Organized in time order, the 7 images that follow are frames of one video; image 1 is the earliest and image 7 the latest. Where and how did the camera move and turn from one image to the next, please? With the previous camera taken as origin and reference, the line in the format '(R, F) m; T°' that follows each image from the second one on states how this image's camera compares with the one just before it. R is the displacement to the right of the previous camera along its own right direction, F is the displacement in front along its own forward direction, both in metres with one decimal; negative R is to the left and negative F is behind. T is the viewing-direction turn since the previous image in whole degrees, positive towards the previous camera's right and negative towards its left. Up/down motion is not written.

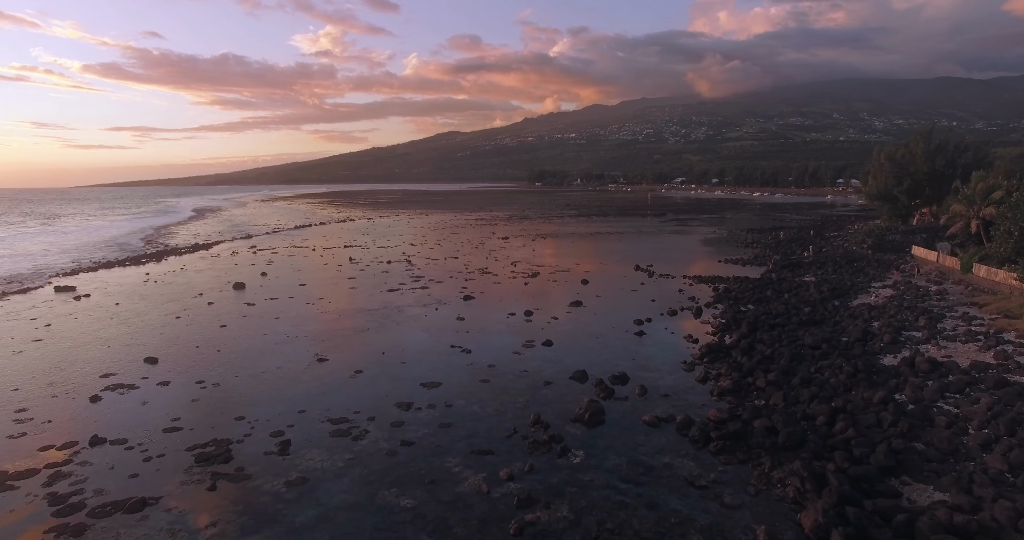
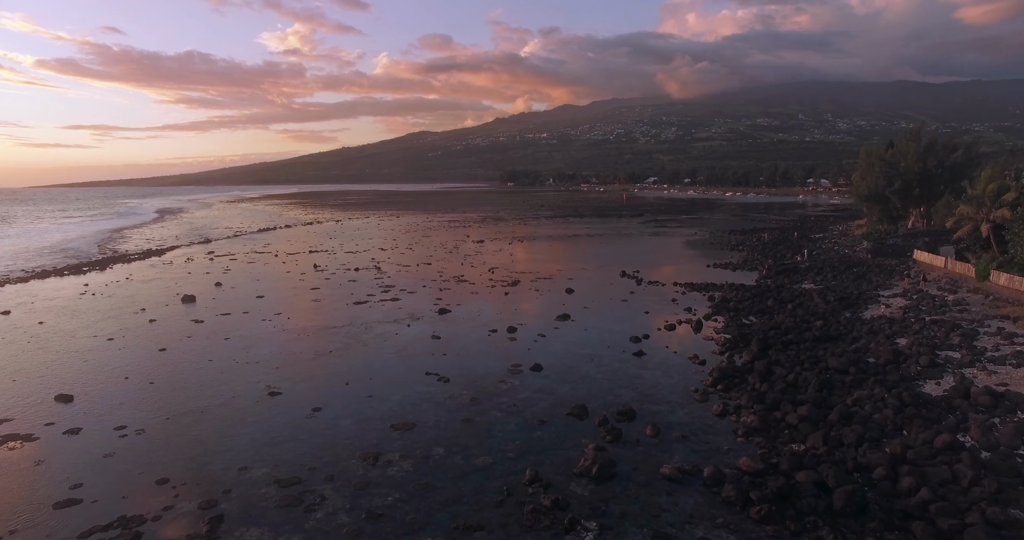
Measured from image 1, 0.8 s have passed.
(-0.3, +2.2) m; +2°
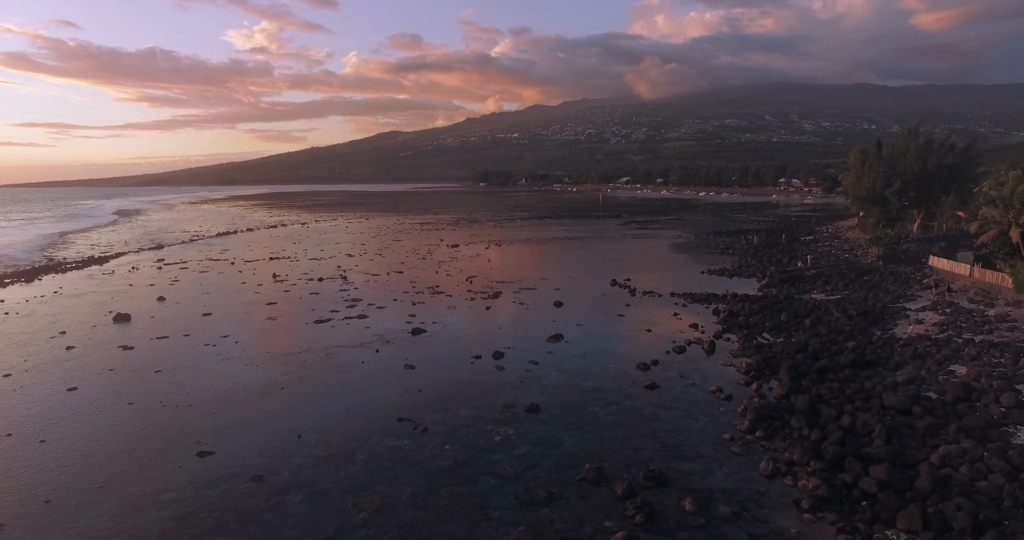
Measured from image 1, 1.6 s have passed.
(-0.3, +2.7) m; +2°
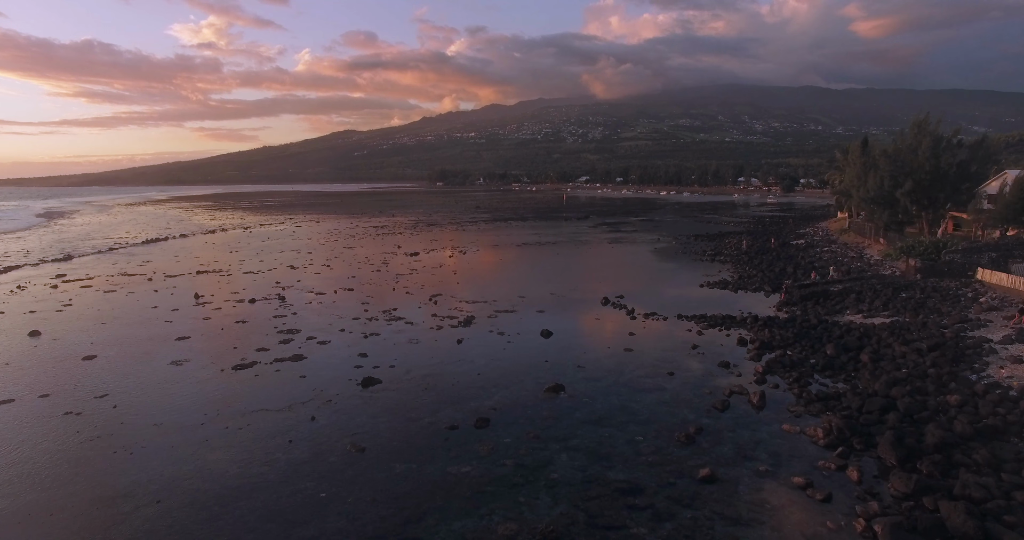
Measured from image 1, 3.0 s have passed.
(-0.5, +4.6) m; +4°
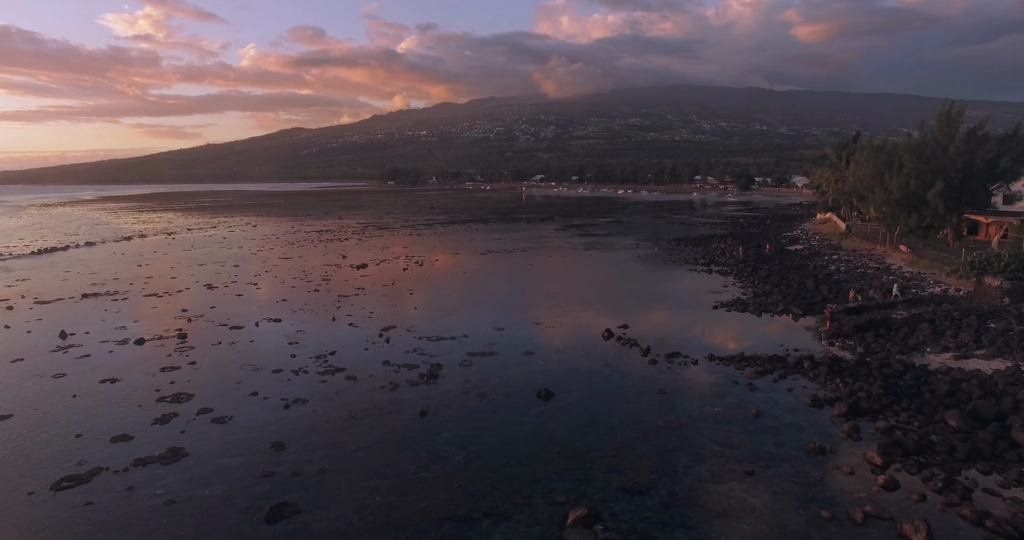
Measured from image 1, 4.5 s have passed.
(-0.6, +5.5) m; +4°
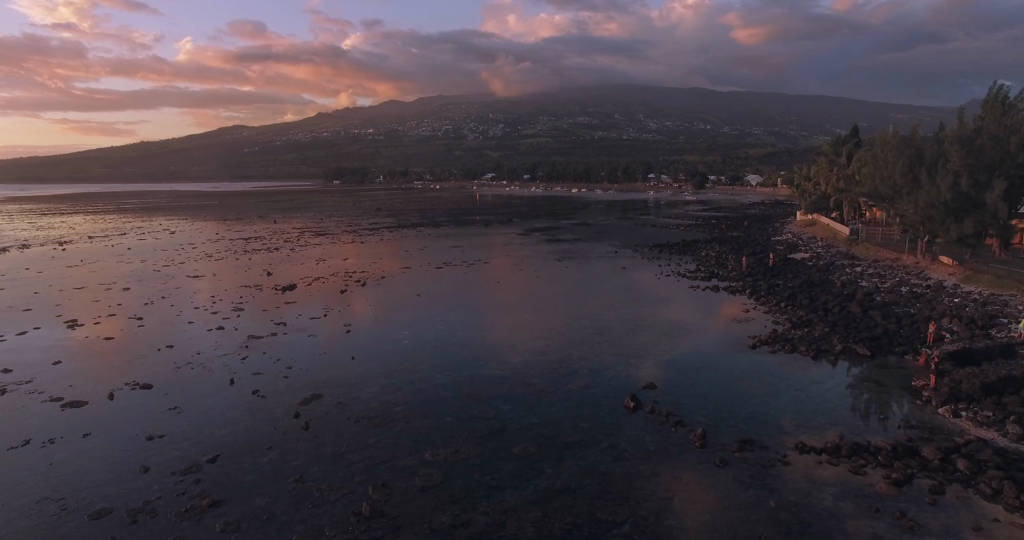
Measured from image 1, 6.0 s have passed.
(-0.6, +6.2) m; +4°
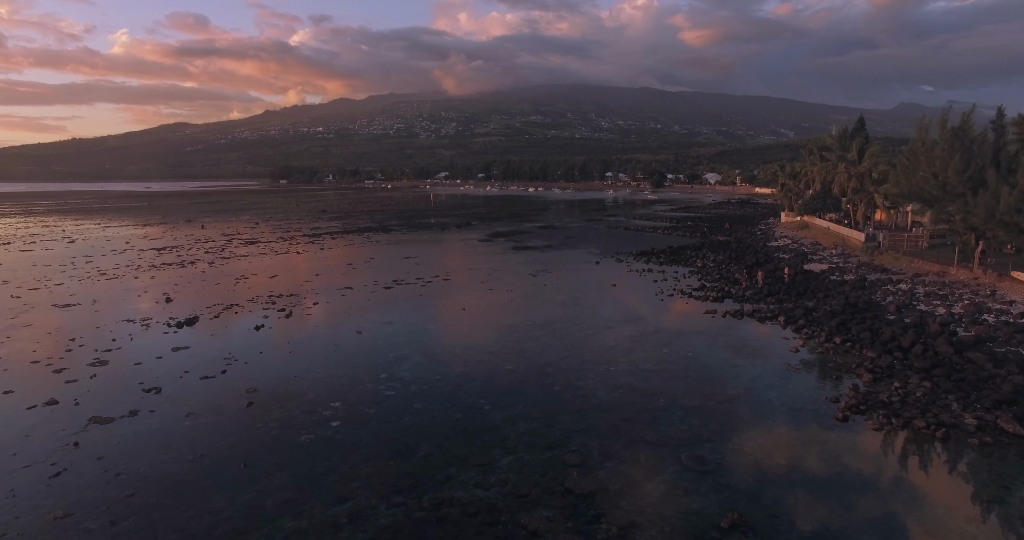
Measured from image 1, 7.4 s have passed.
(-0.5, +6.1) m; +4°
